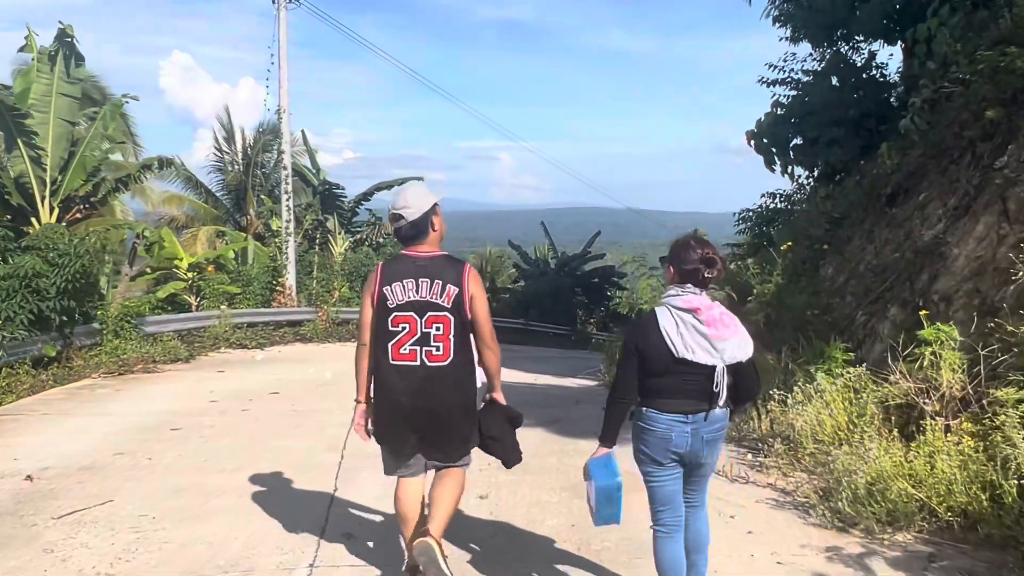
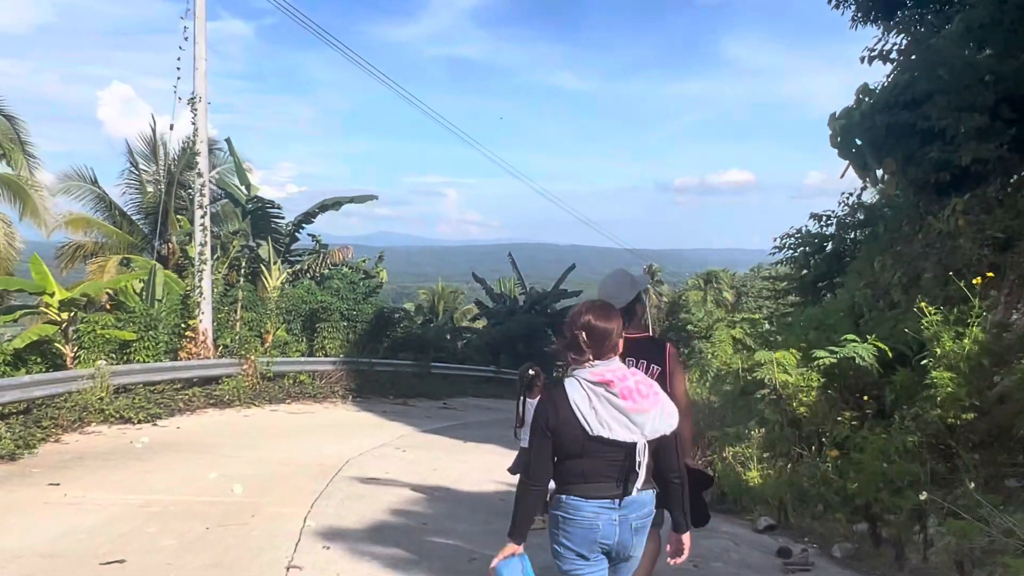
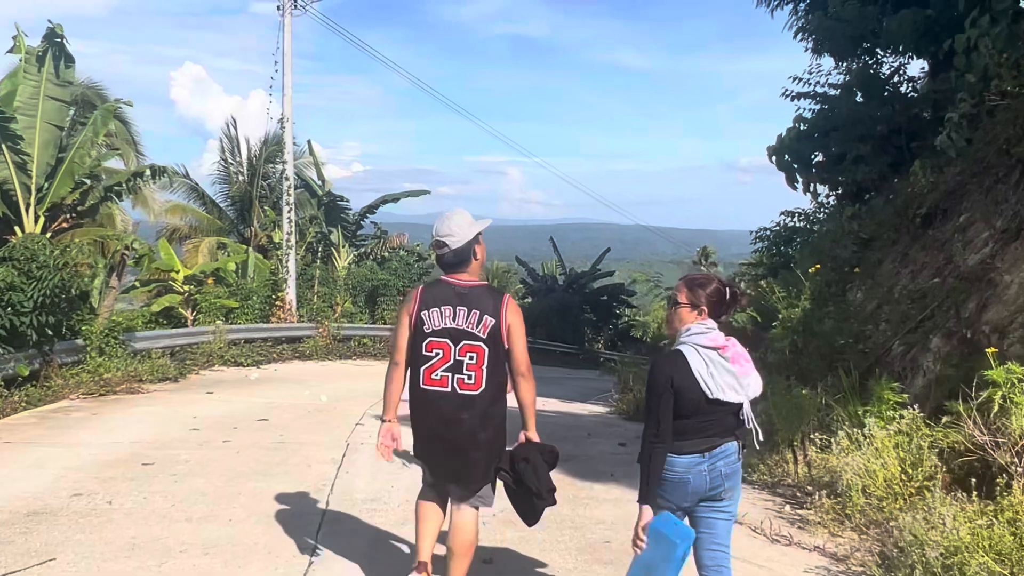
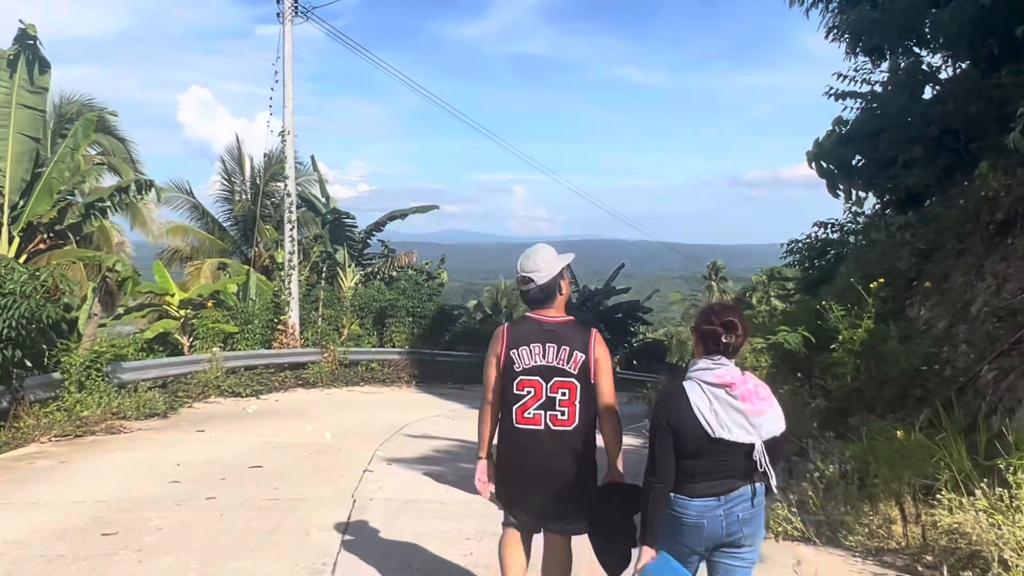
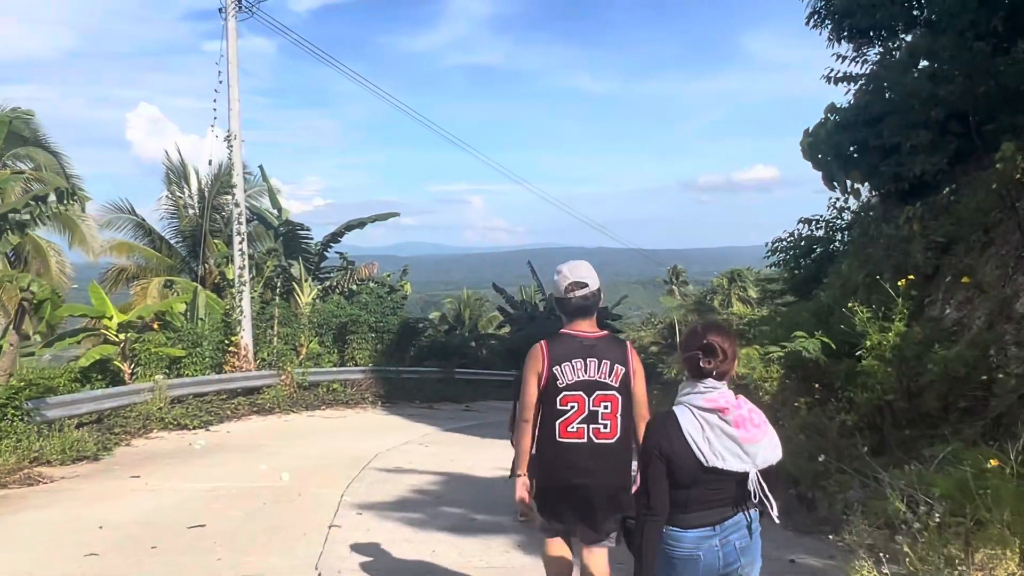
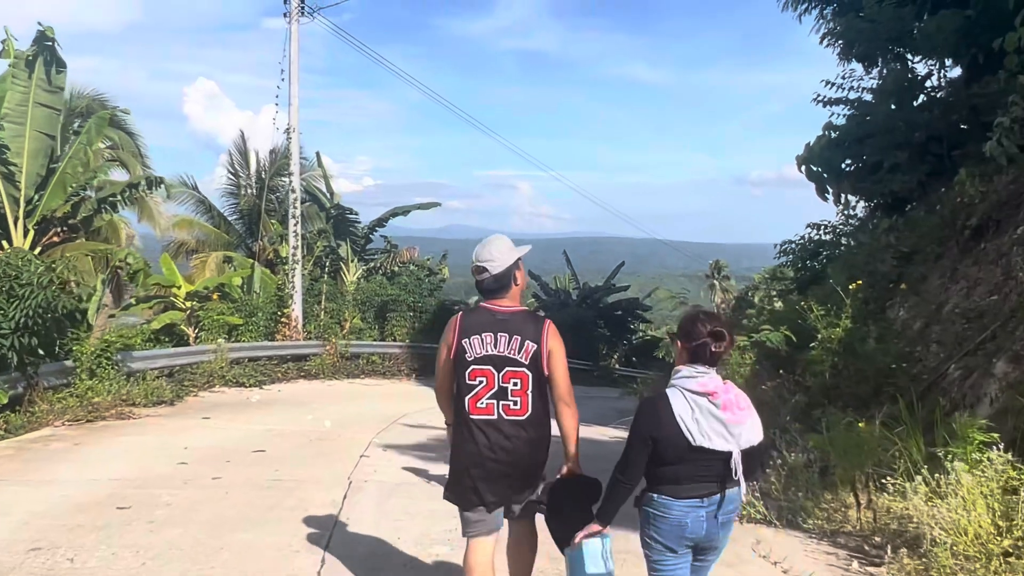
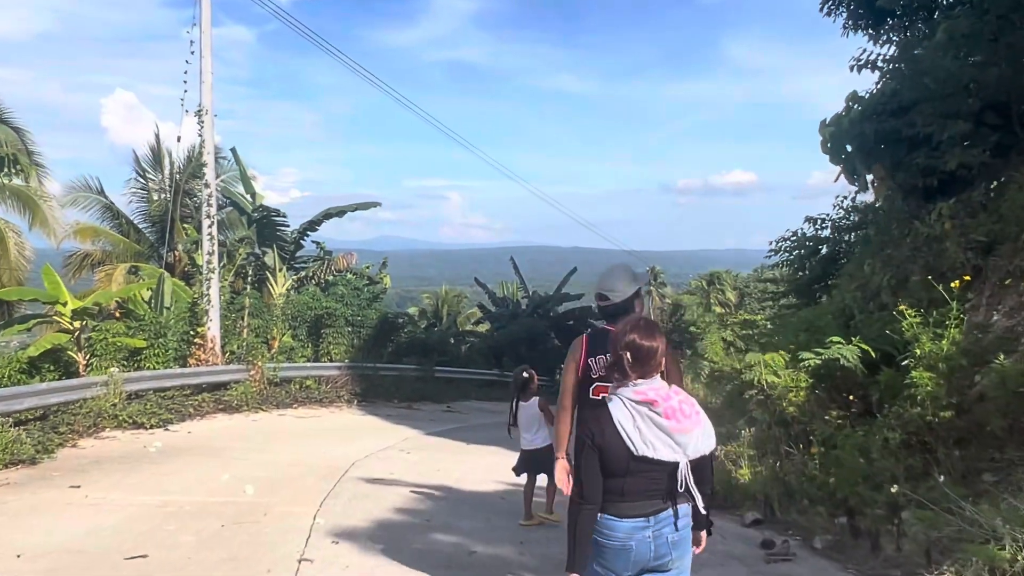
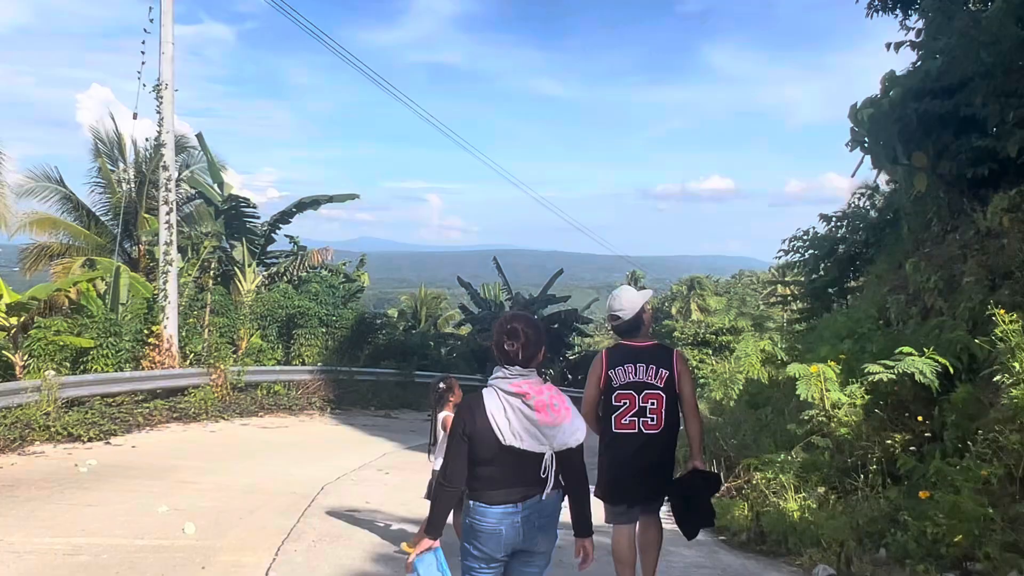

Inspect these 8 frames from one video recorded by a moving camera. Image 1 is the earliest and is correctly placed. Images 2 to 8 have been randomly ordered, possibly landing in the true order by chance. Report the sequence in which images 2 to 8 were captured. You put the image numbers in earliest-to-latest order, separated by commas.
3, 6, 4, 5, 7, 2, 8
